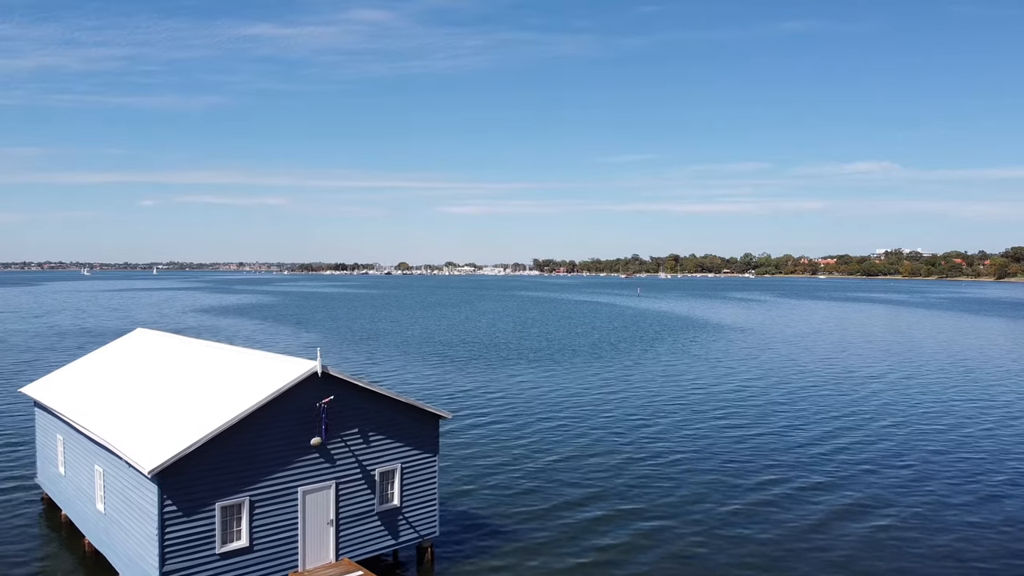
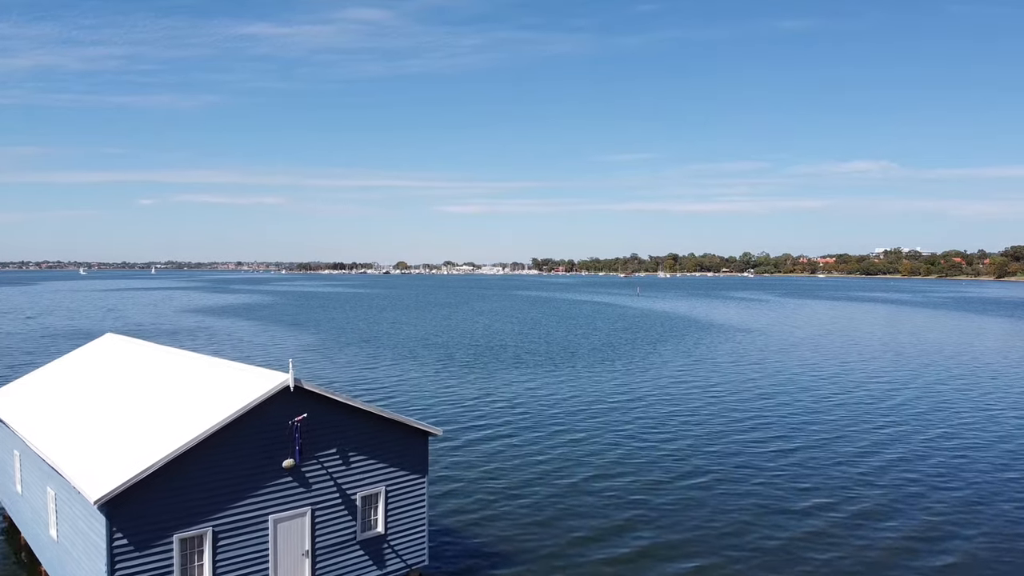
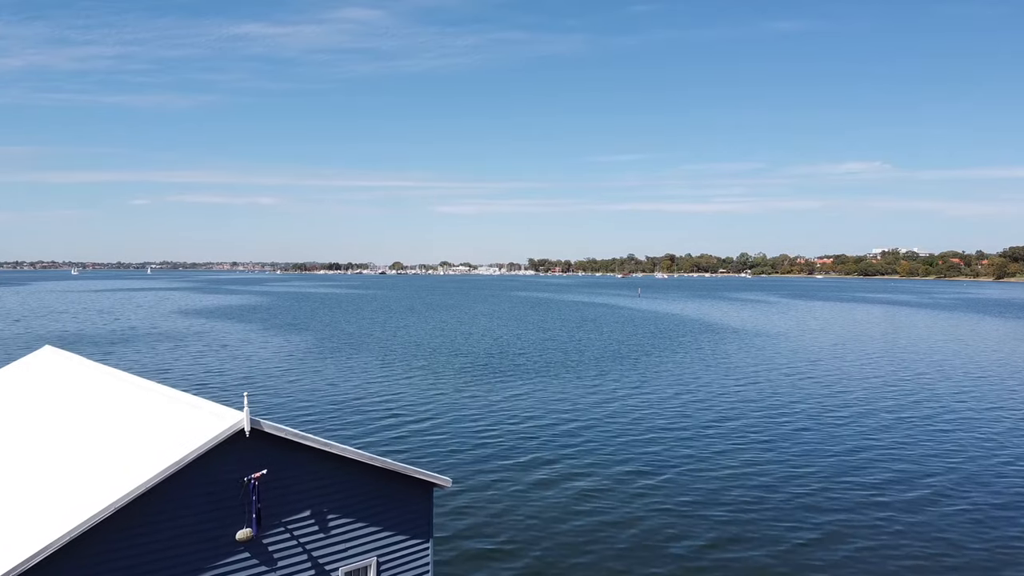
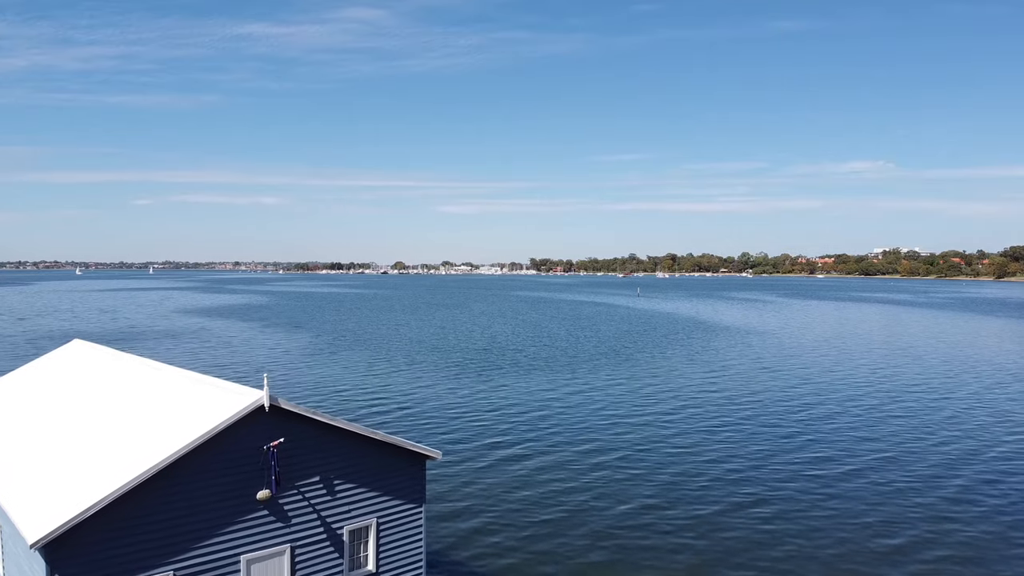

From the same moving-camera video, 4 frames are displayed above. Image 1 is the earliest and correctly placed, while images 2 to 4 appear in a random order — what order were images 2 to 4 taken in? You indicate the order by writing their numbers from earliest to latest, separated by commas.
2, 4, 3
